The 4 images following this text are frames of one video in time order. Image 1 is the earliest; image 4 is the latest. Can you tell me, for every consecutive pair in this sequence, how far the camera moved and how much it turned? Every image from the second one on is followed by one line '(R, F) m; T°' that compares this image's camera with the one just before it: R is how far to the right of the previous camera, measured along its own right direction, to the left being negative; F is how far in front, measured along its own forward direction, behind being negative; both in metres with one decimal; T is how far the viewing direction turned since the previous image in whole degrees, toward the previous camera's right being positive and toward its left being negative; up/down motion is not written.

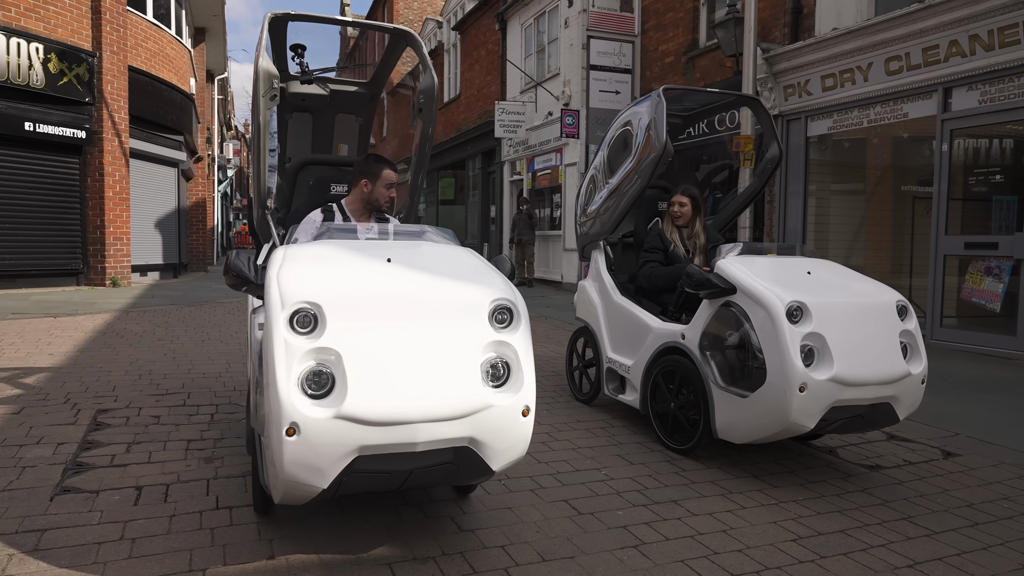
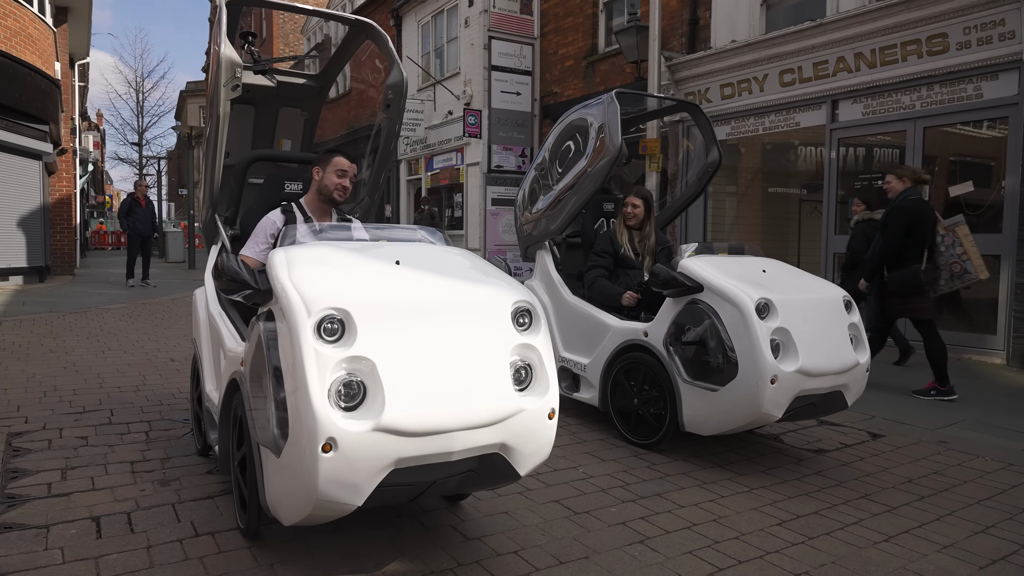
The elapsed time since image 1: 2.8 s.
(-0.6, +0.1) m; +10°
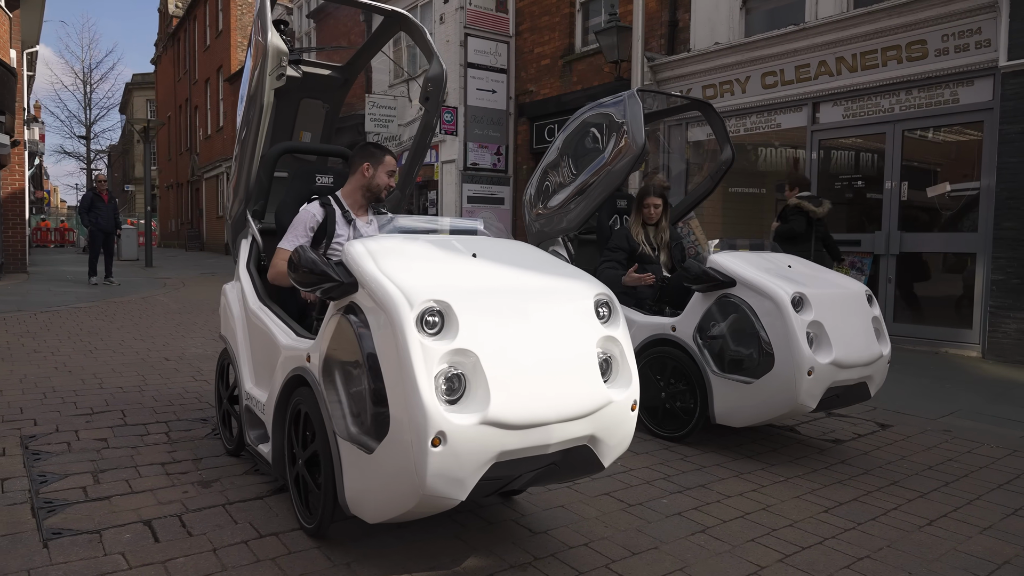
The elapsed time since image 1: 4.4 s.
(-0.6, 0.0) m; +4°
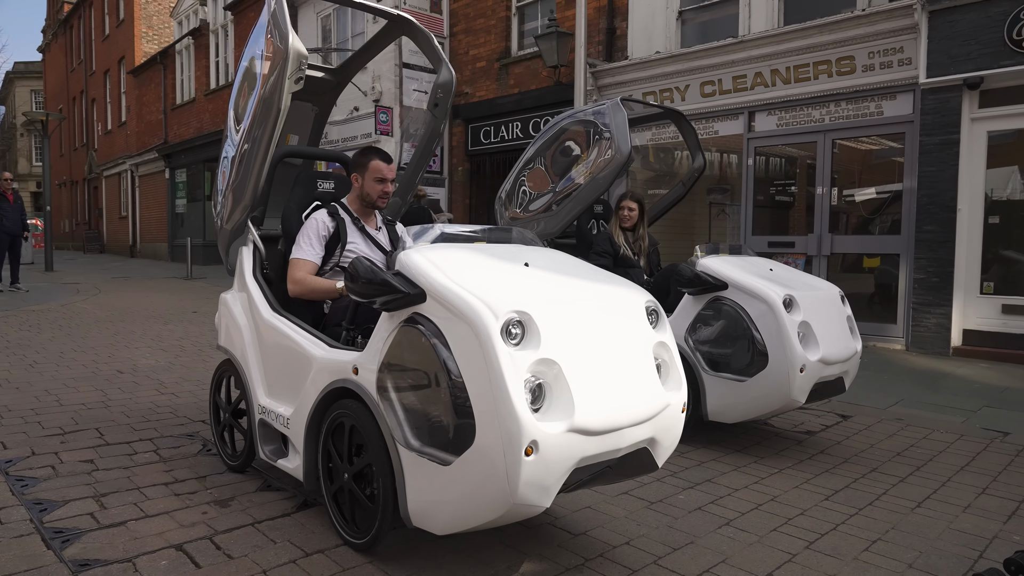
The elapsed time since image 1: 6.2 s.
(-0.6, 0.0) m; +8°
